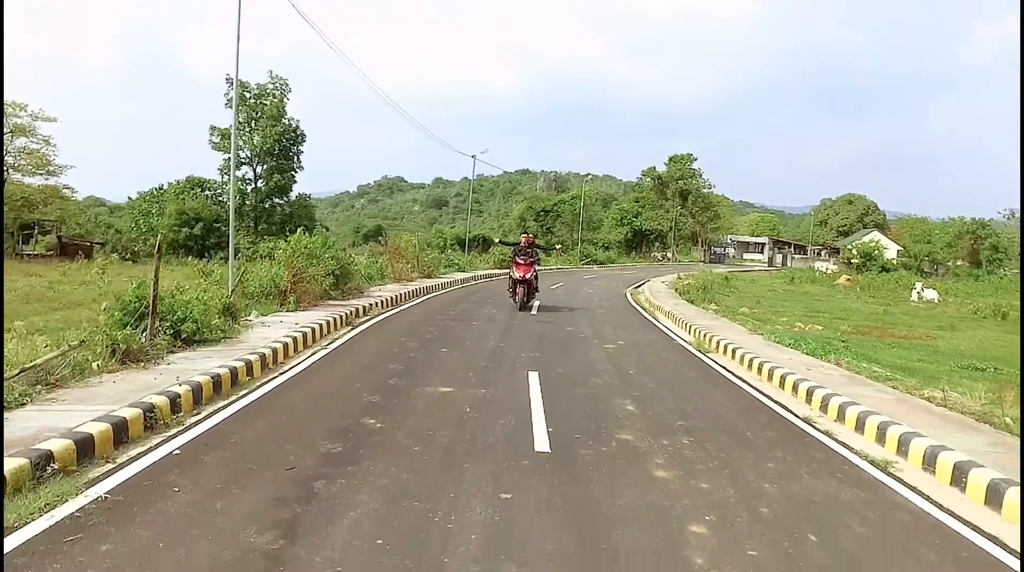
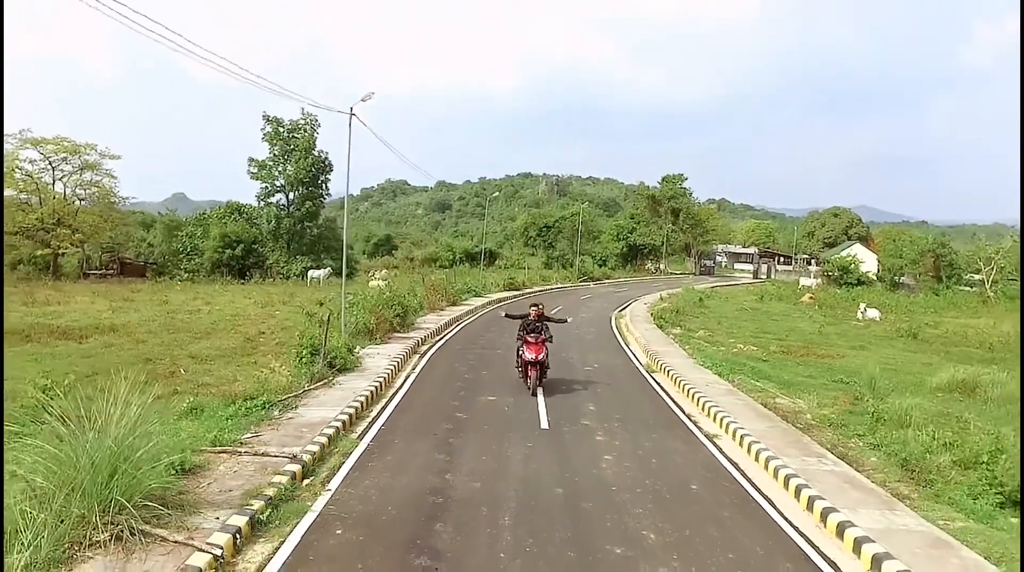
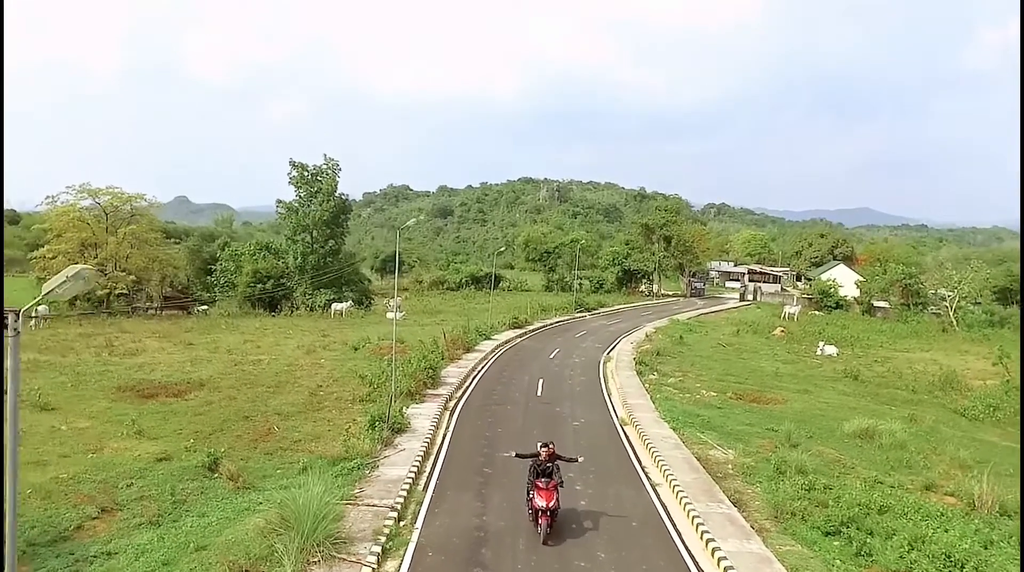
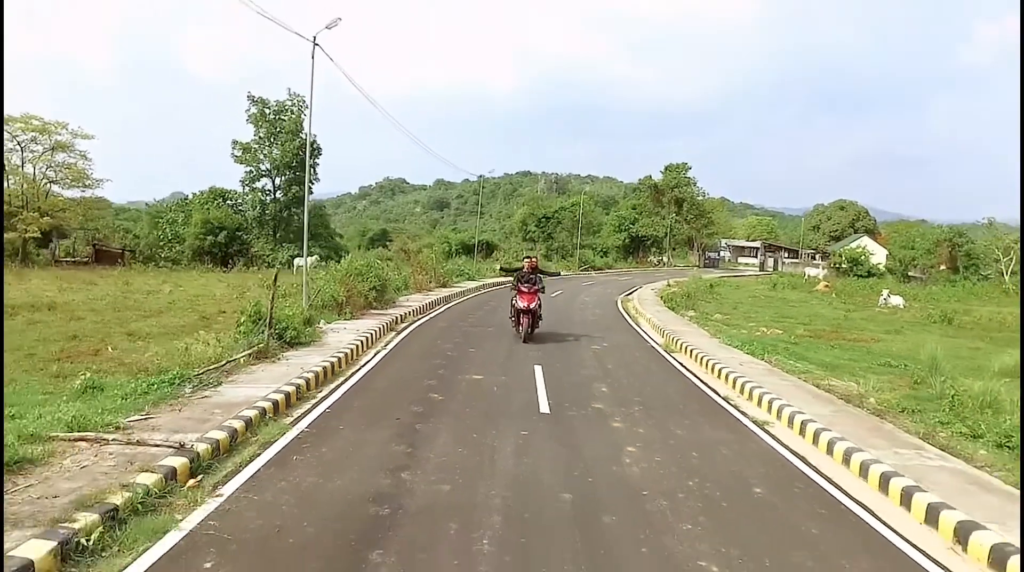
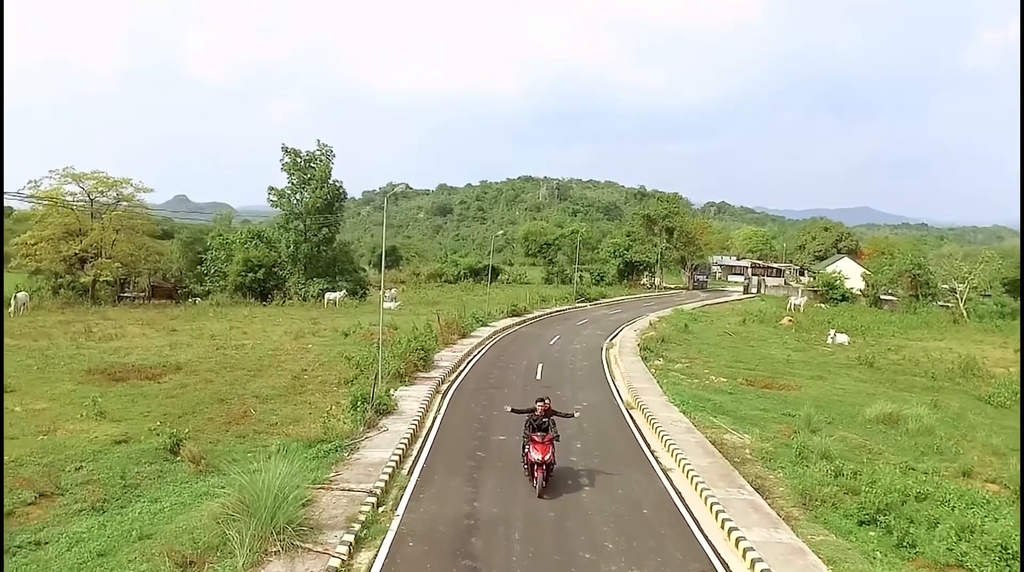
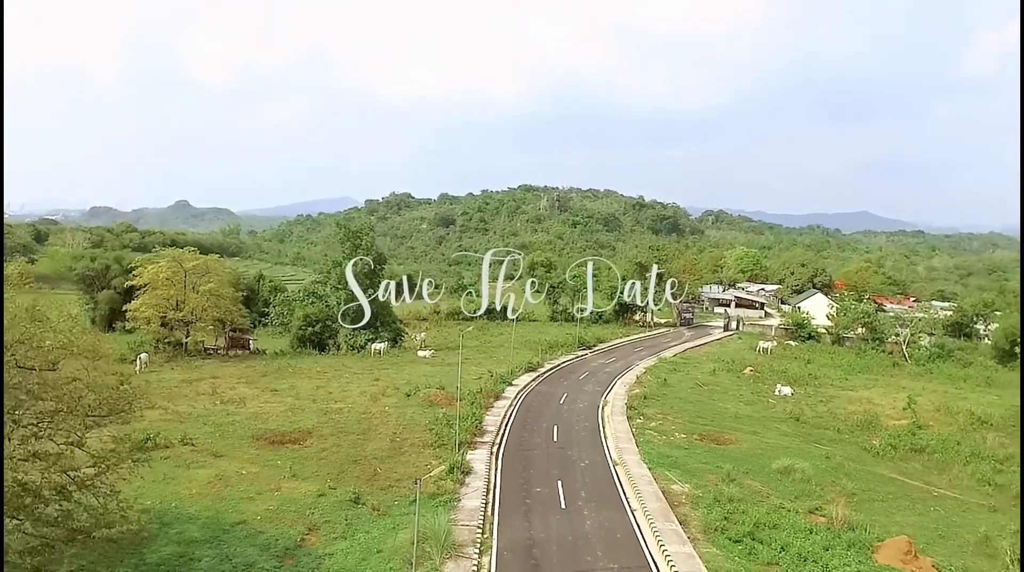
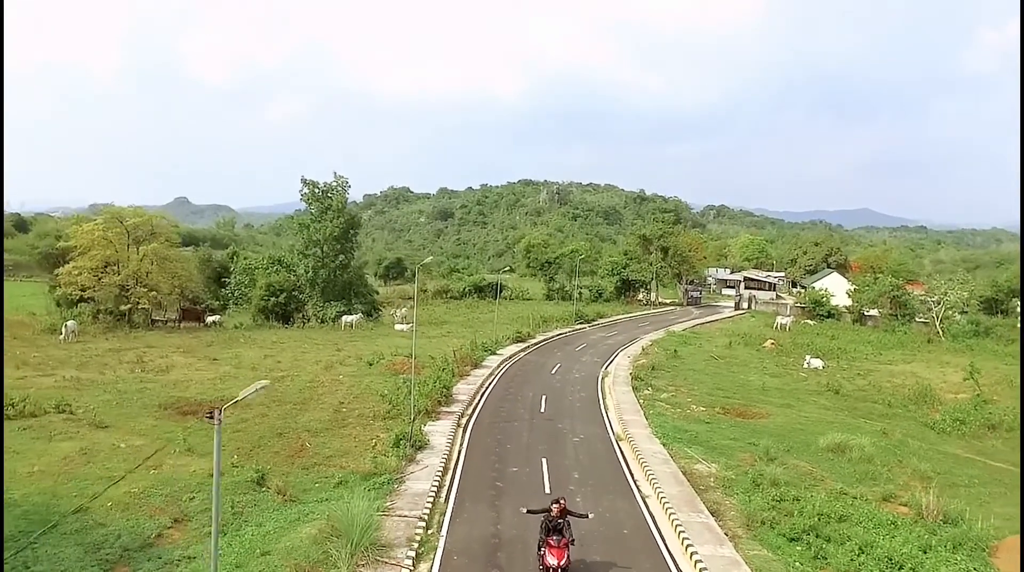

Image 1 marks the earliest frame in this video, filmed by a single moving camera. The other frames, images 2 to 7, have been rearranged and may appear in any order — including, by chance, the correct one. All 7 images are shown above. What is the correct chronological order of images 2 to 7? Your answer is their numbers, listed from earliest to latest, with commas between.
4, 2, 5, 3, 7, 6
